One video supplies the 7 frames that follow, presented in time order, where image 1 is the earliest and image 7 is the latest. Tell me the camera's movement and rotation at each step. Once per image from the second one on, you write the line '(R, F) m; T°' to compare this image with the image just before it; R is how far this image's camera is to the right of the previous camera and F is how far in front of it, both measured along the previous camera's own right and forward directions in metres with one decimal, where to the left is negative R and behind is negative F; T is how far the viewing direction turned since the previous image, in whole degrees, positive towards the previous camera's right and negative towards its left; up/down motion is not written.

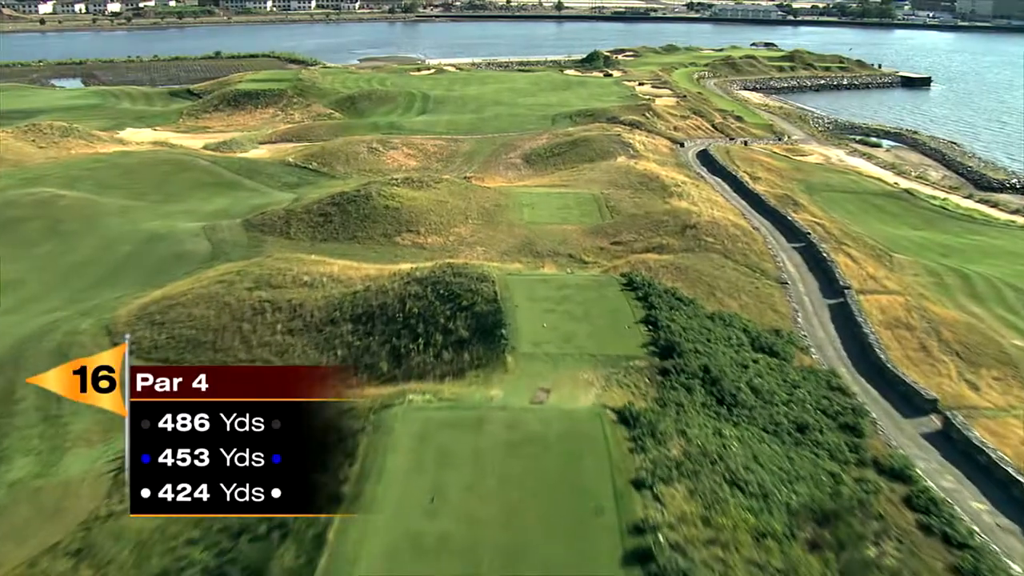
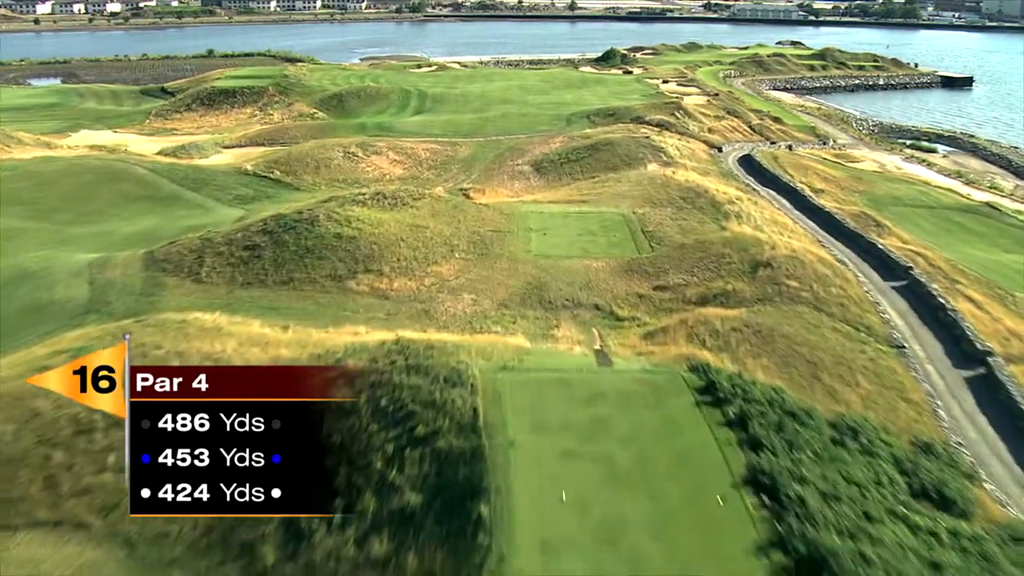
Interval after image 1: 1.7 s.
(+0.2, +9.2) m; -1°
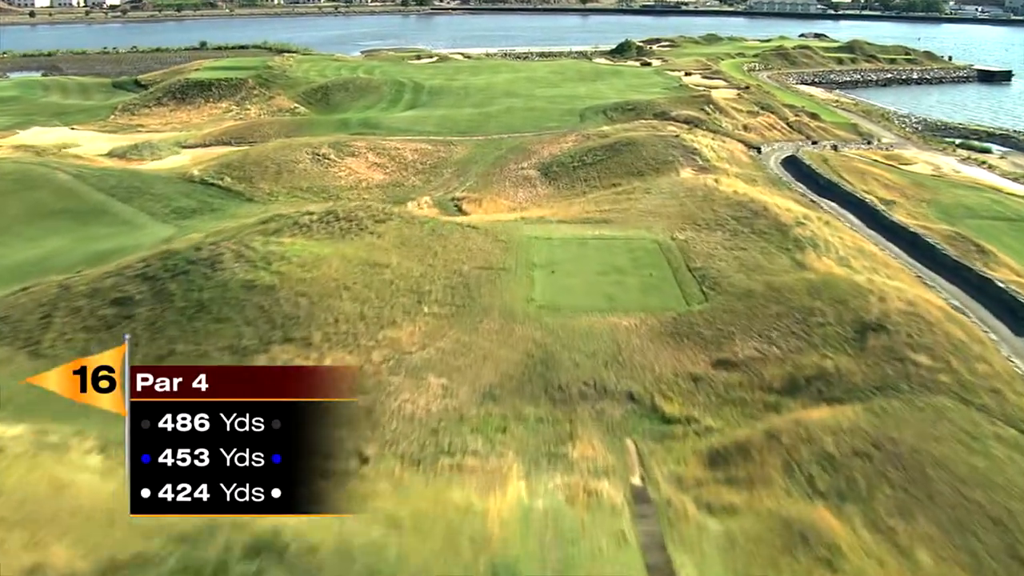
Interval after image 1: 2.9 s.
(+0.3, +7.4) m; -1°
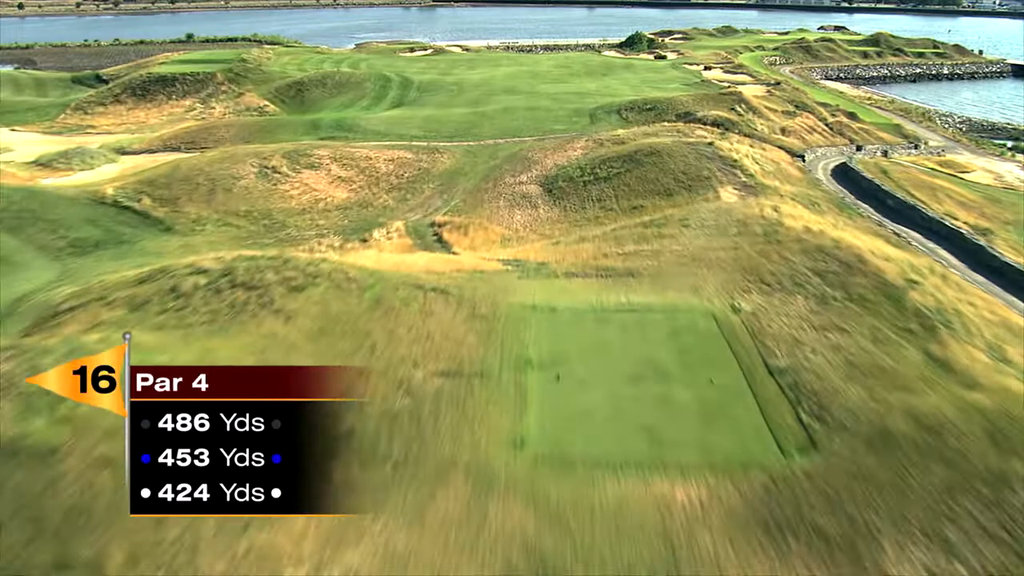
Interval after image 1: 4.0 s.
(+0.3, +7.0) m; 0°
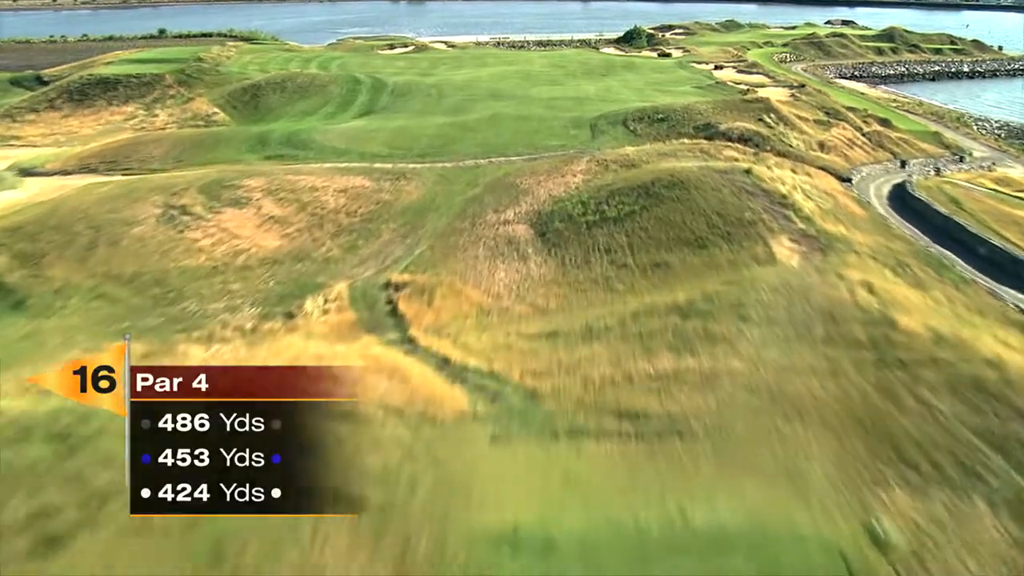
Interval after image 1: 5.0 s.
(+0.3, +6.7) m; 0°
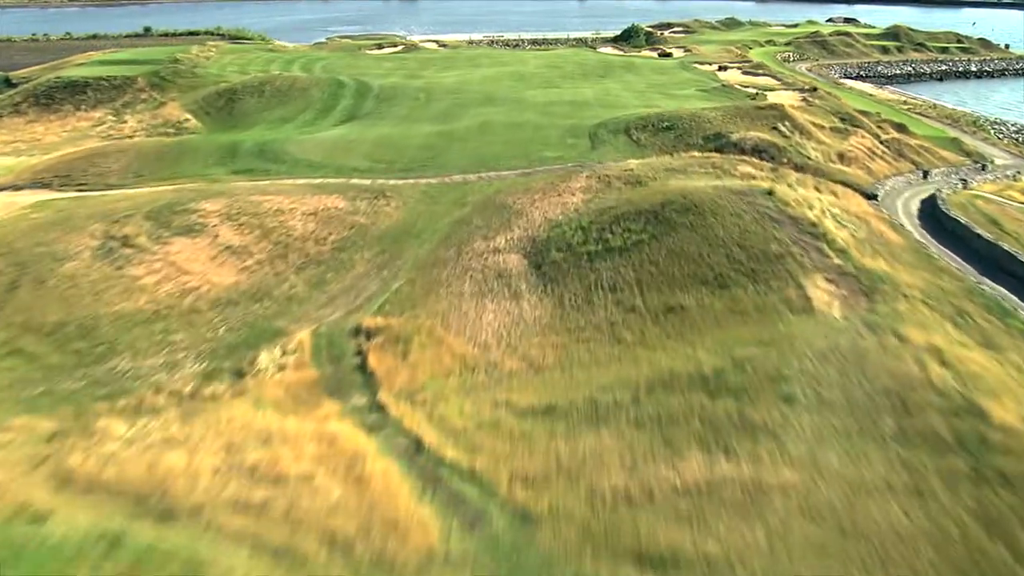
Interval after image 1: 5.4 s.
(+0.1, +2.8) m; 0°
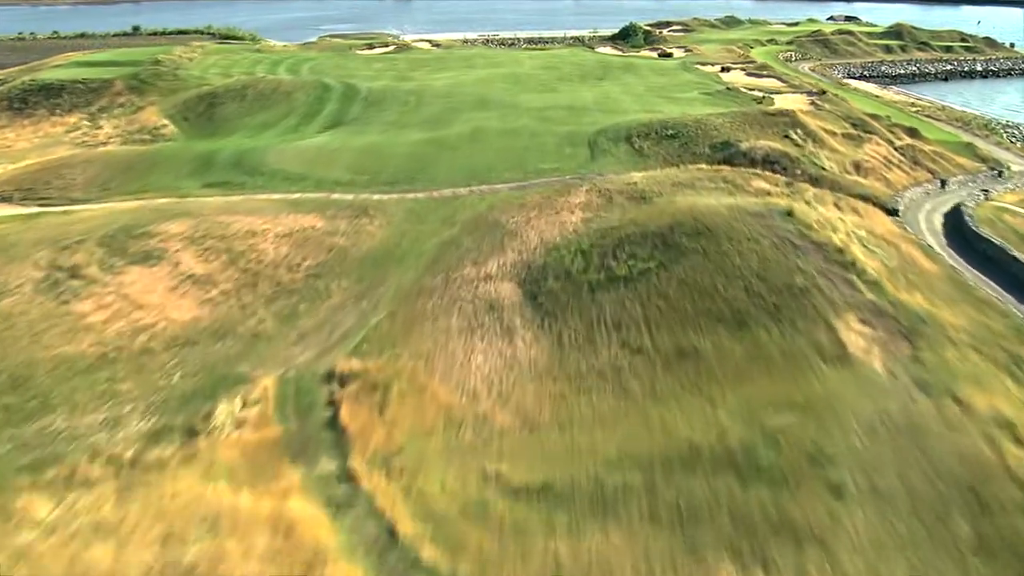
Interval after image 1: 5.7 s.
(+0.1, +2.0) m; 0°
